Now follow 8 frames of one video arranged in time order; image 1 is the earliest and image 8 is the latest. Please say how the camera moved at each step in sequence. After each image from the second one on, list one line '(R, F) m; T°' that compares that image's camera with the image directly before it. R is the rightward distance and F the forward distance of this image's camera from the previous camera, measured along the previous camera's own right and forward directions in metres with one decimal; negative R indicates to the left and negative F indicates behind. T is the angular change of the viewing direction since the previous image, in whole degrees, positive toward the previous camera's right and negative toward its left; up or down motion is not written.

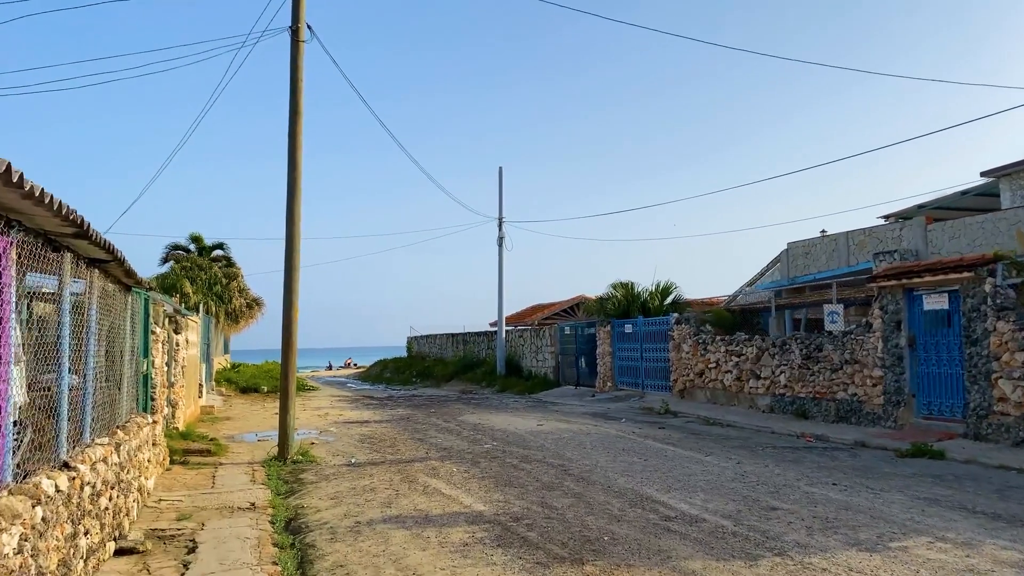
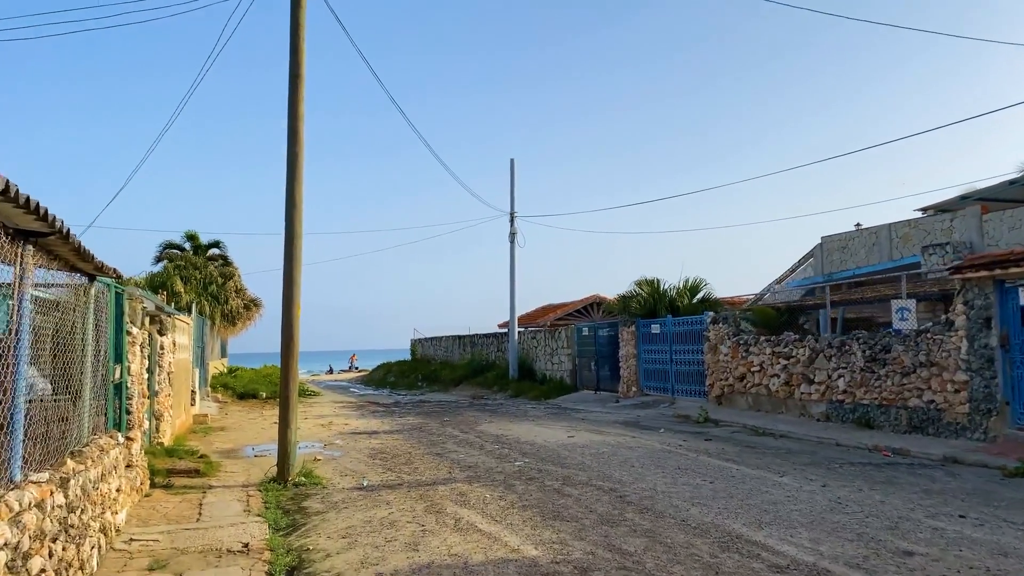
(-0.4, +1.5) m; 0°
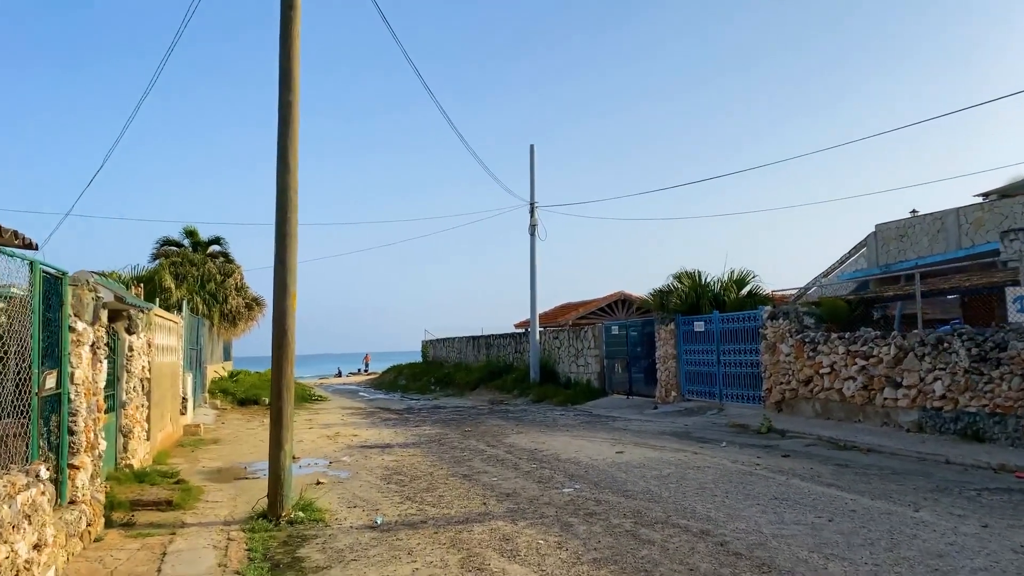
(-0.4, +2.0) m; -1°
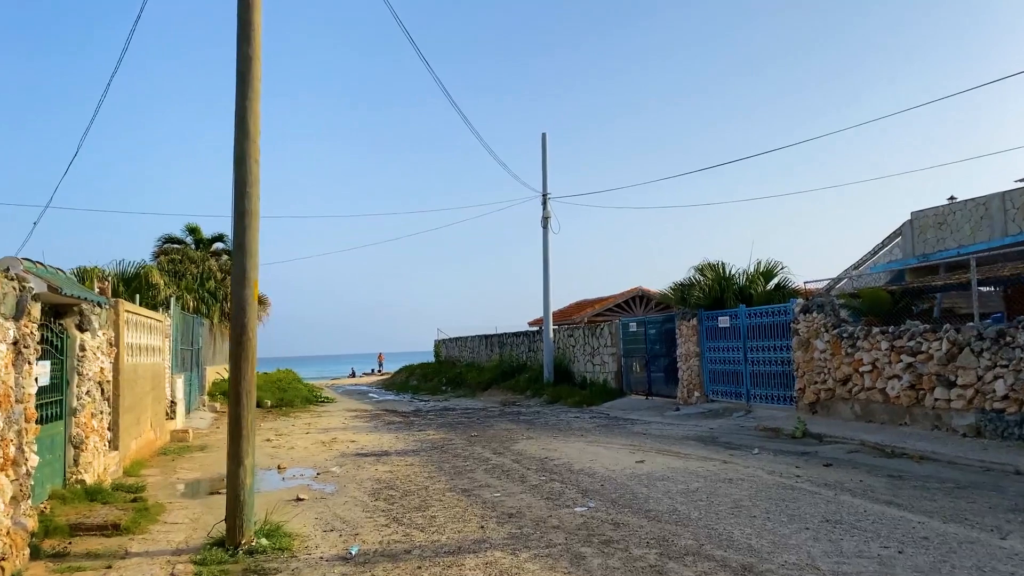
(+0.1, +1.1) m; -1°
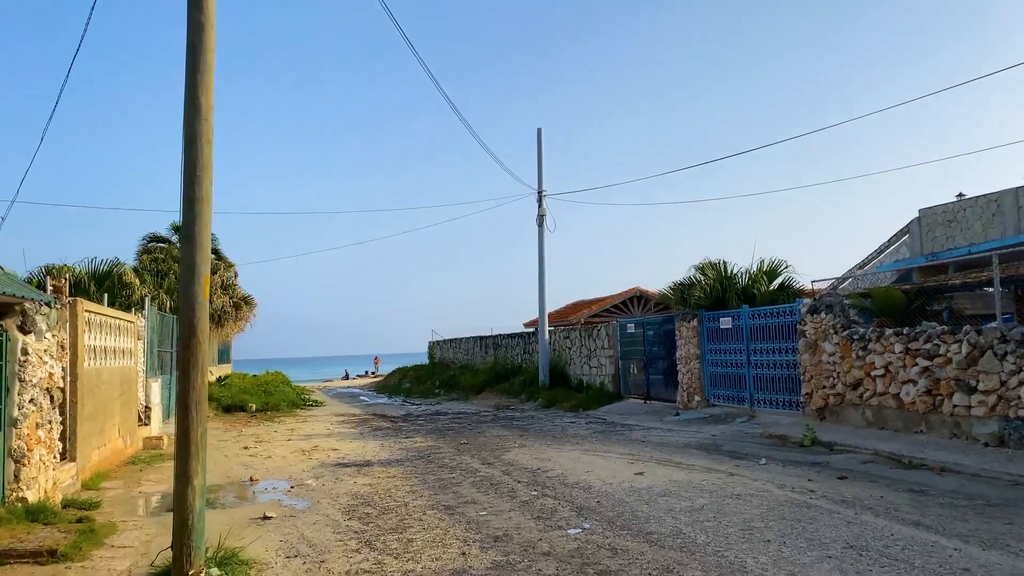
(+0.1, +0.7) m; 0°
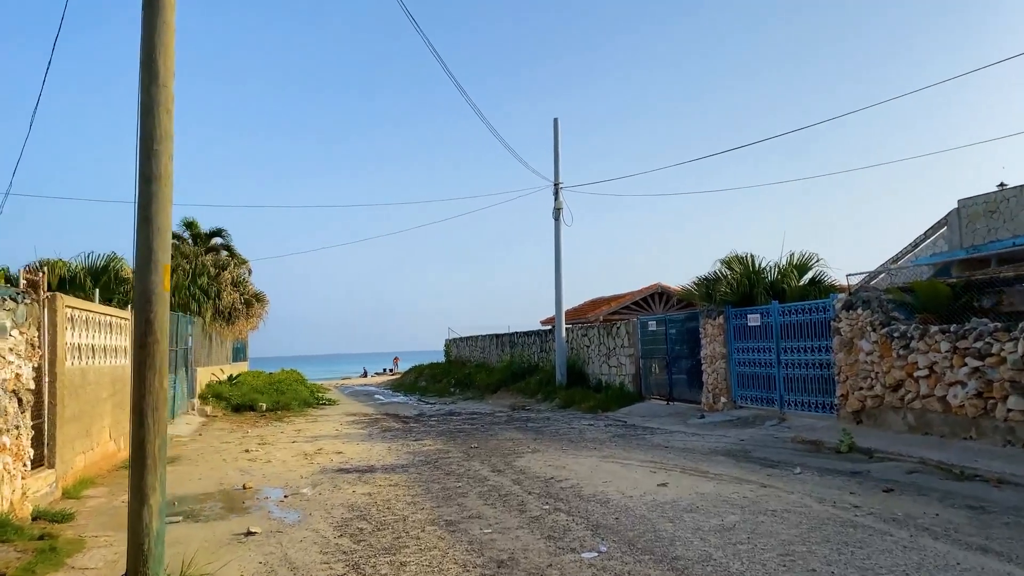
(+0.1, +0.8) m; -1°
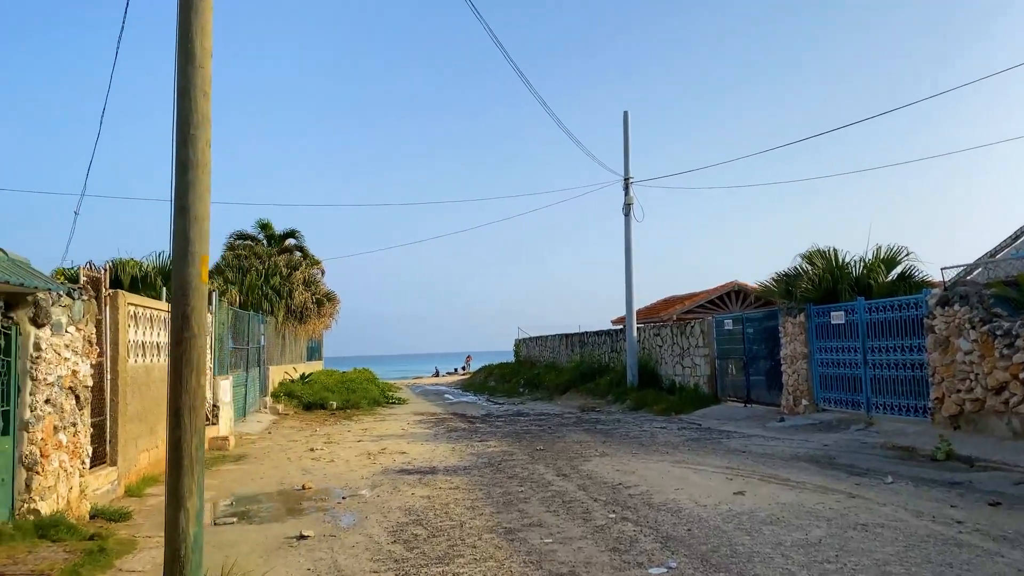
(+0.1, +0.4) m; -5°
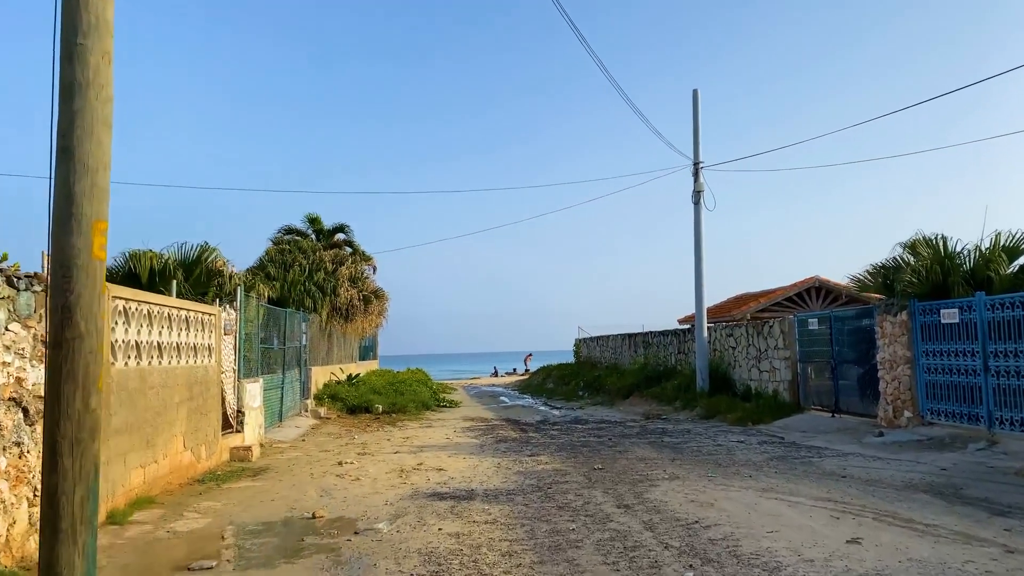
(+0.1, +1.6) m; -4°
